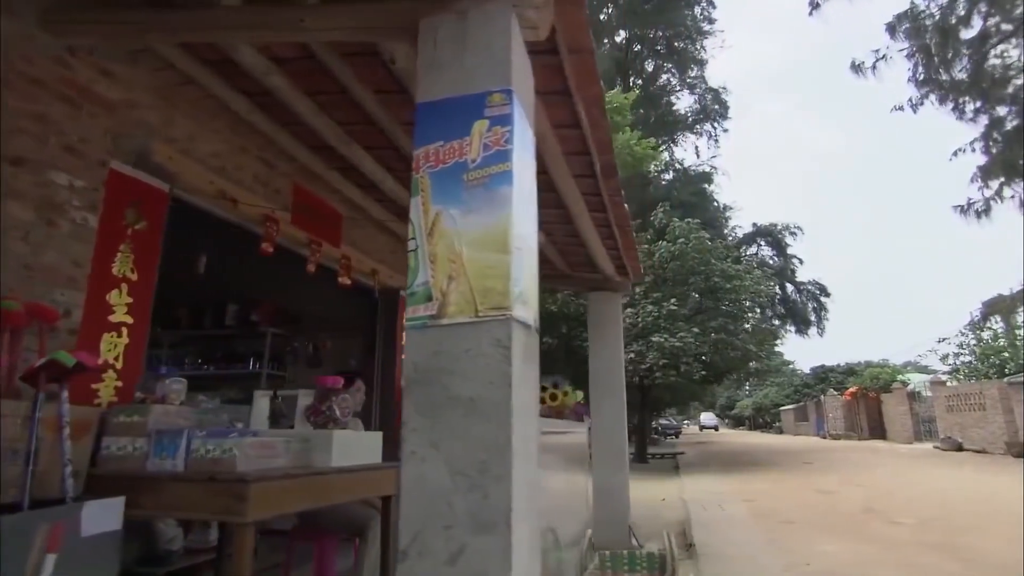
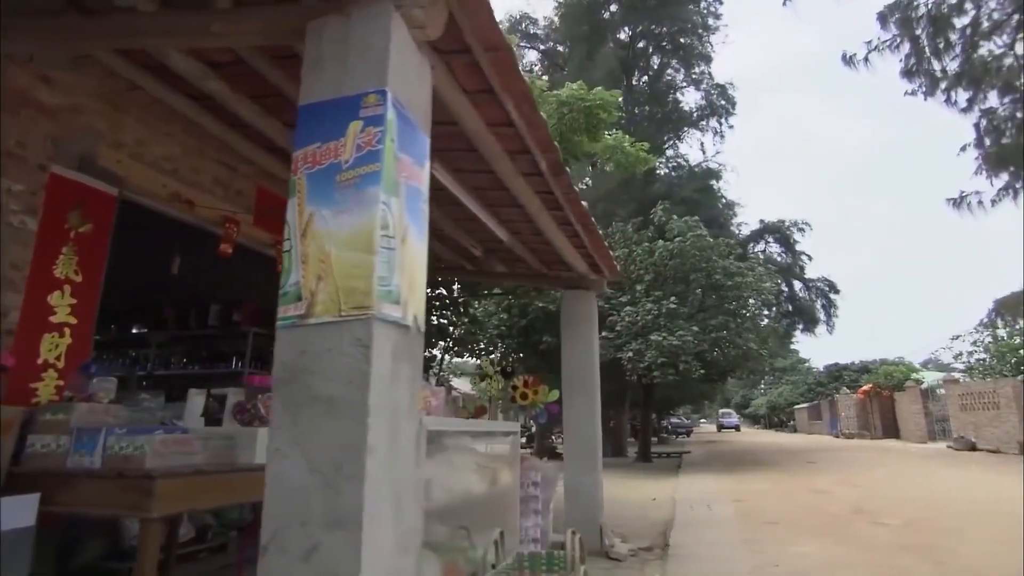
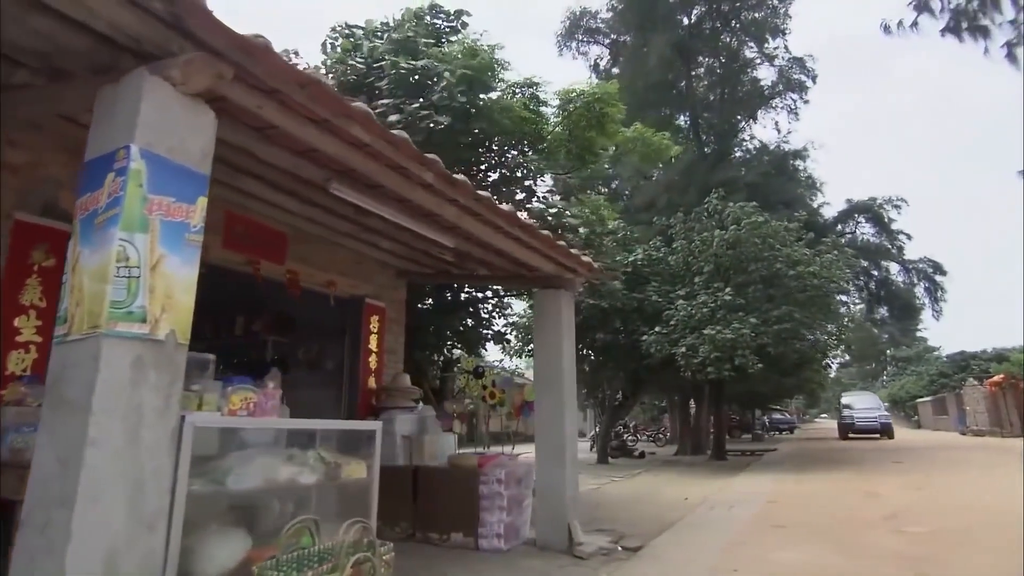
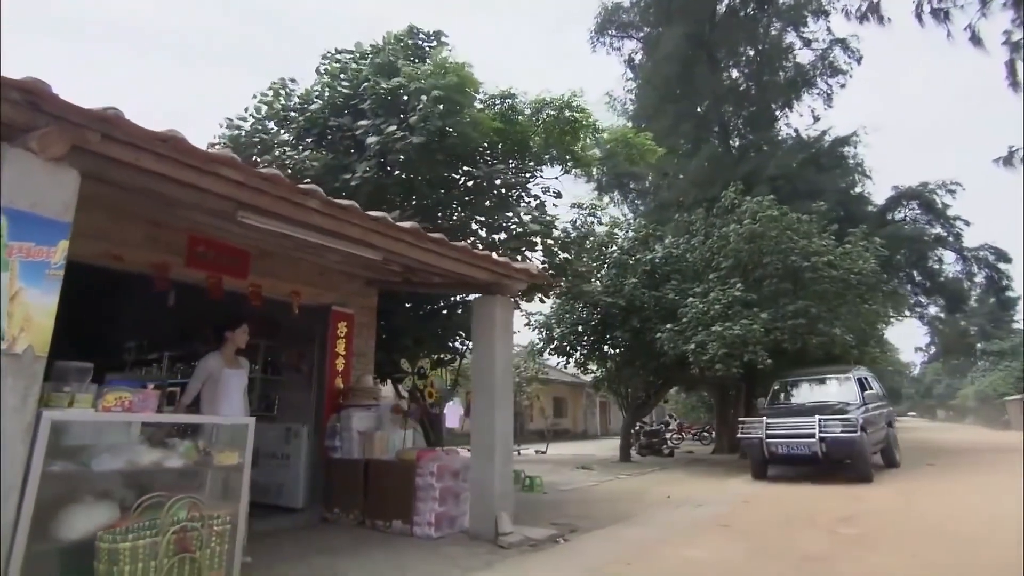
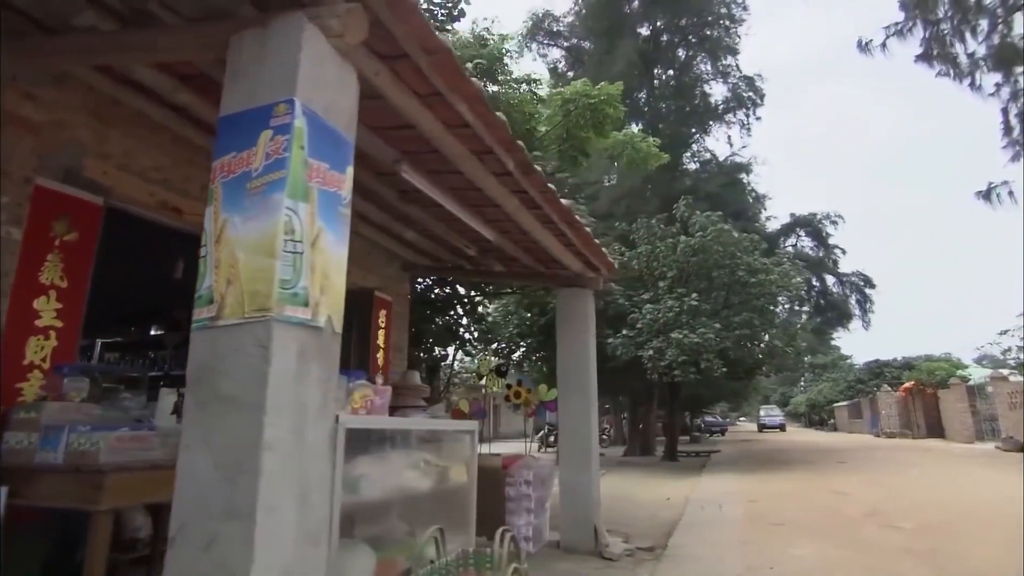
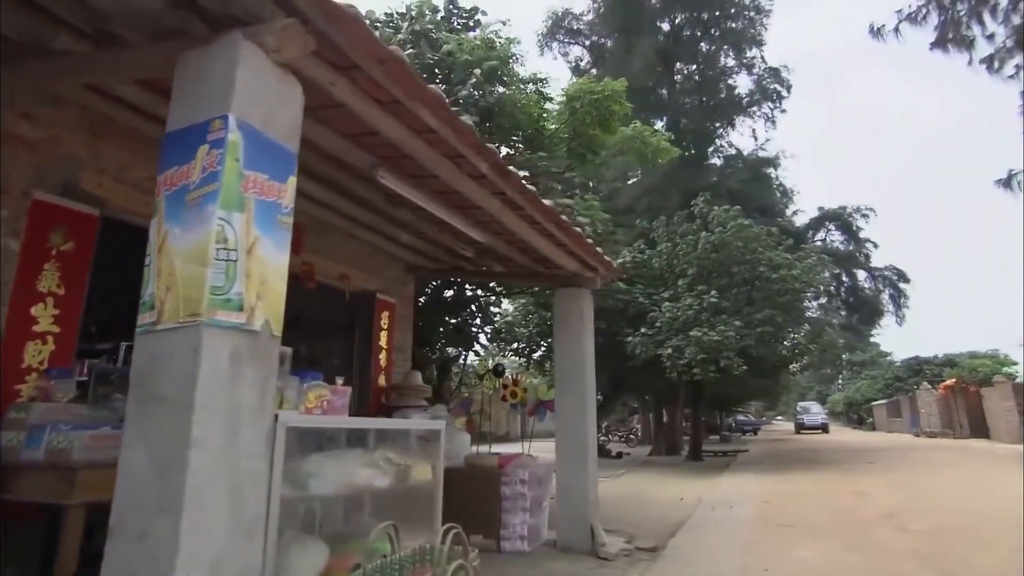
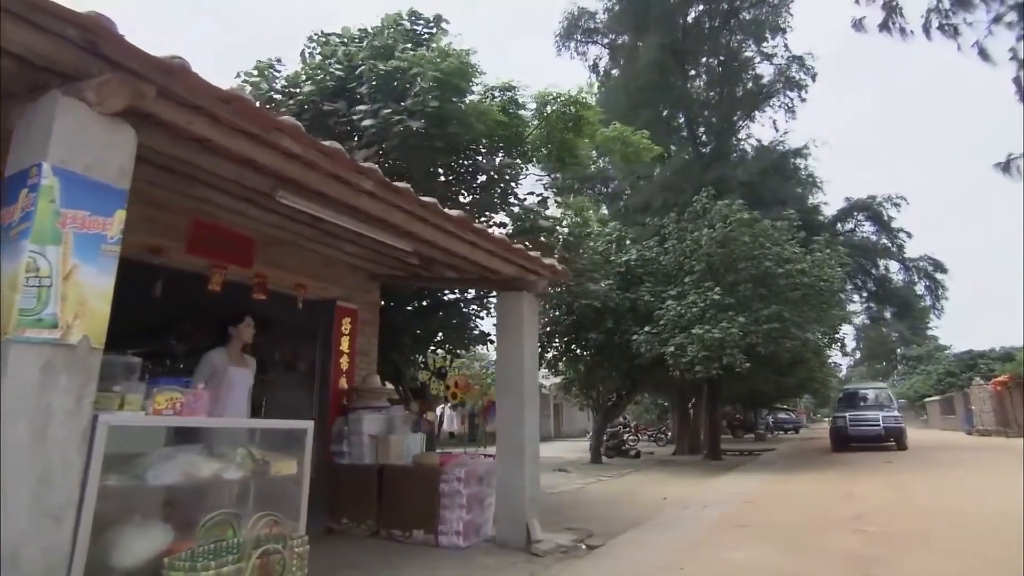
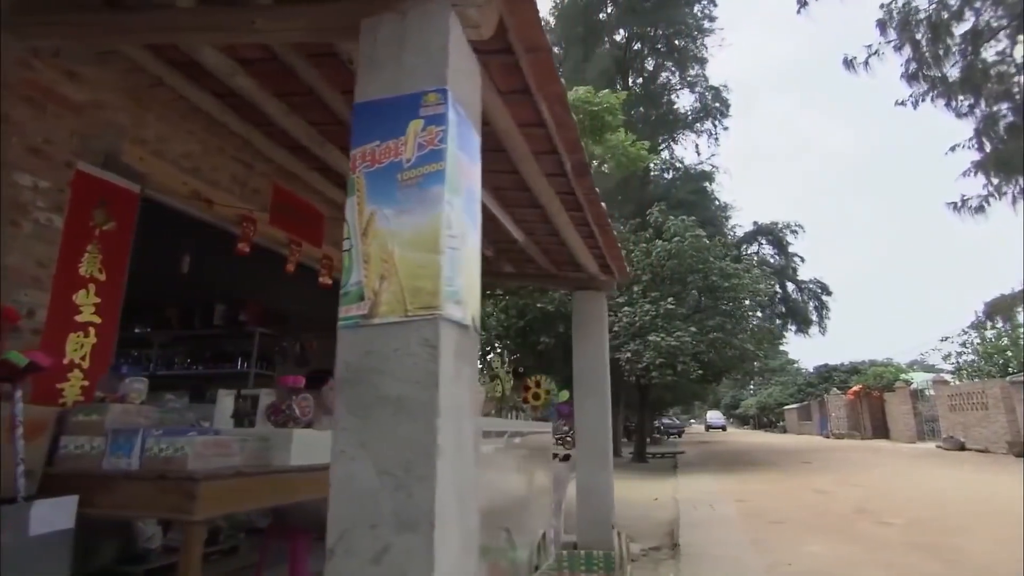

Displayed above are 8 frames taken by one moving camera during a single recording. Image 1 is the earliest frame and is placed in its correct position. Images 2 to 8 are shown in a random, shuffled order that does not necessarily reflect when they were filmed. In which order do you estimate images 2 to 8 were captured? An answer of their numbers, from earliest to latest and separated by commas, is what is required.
8, 2, 5, 6, 3, 7, 4
